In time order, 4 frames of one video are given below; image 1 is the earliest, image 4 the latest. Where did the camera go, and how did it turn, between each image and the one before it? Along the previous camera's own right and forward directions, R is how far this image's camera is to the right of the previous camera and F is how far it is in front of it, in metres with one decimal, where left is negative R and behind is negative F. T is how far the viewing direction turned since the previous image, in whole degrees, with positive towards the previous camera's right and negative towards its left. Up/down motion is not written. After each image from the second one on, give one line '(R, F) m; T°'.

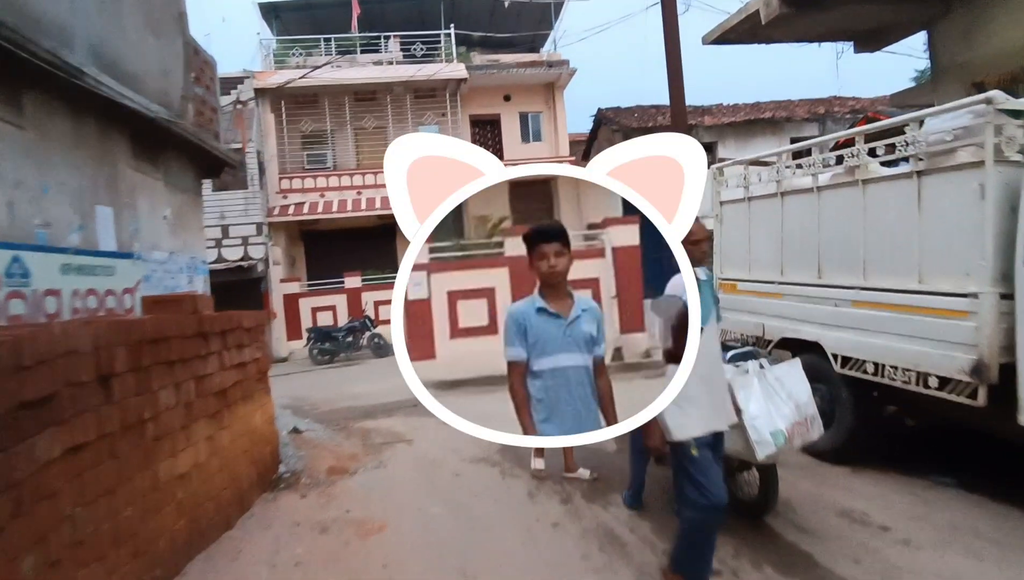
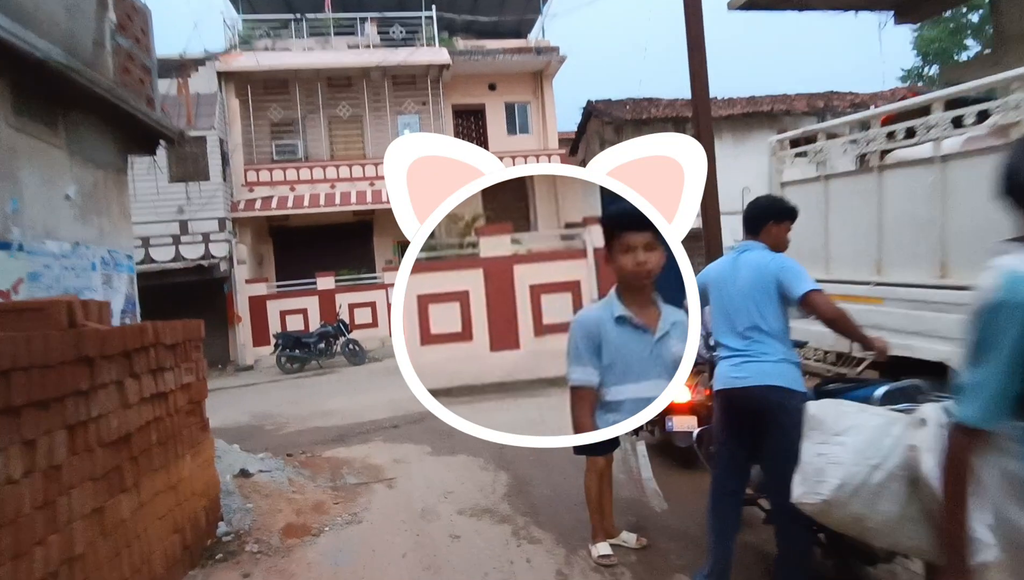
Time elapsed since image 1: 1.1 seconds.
(-0.3, +1.5) m; +2°
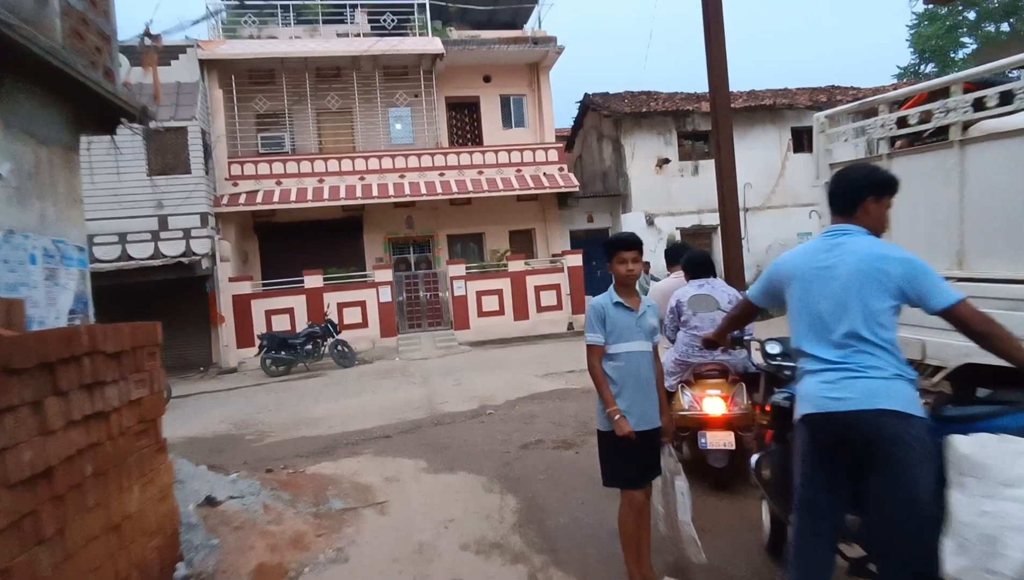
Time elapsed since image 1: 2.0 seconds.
(-0.2, +0.8) m; +1°
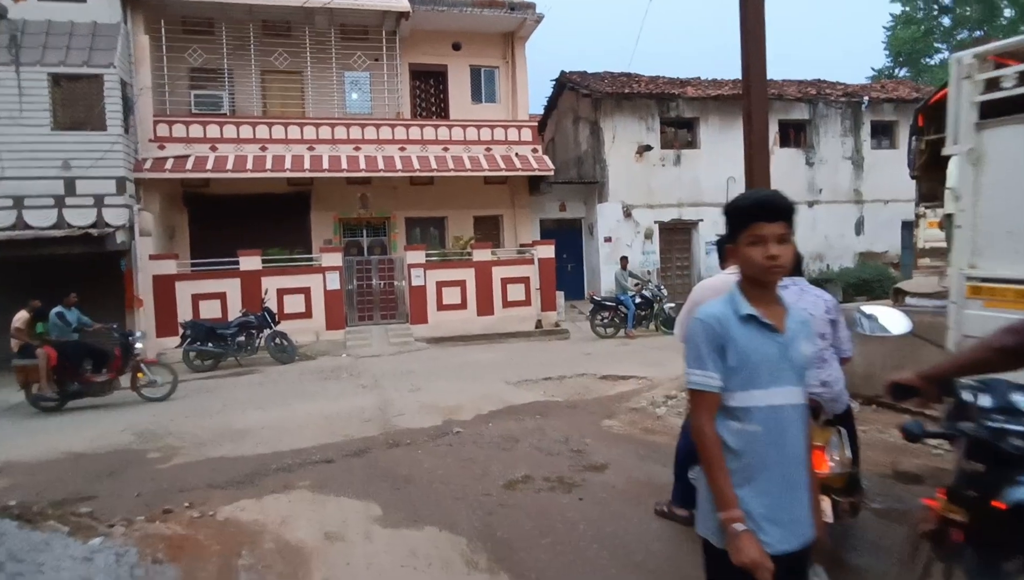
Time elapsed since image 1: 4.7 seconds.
(-0.3, +1.6) m; +4°
